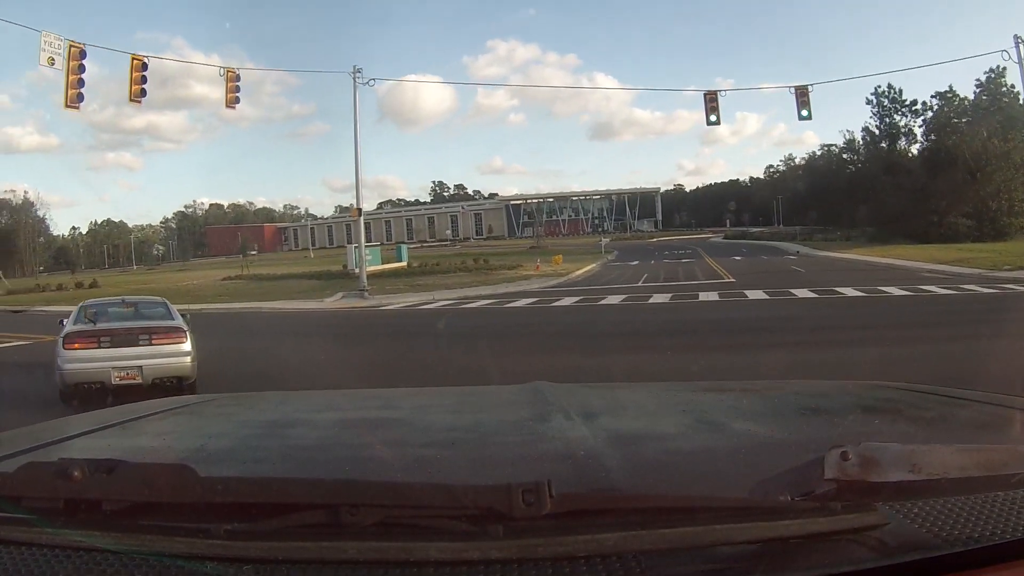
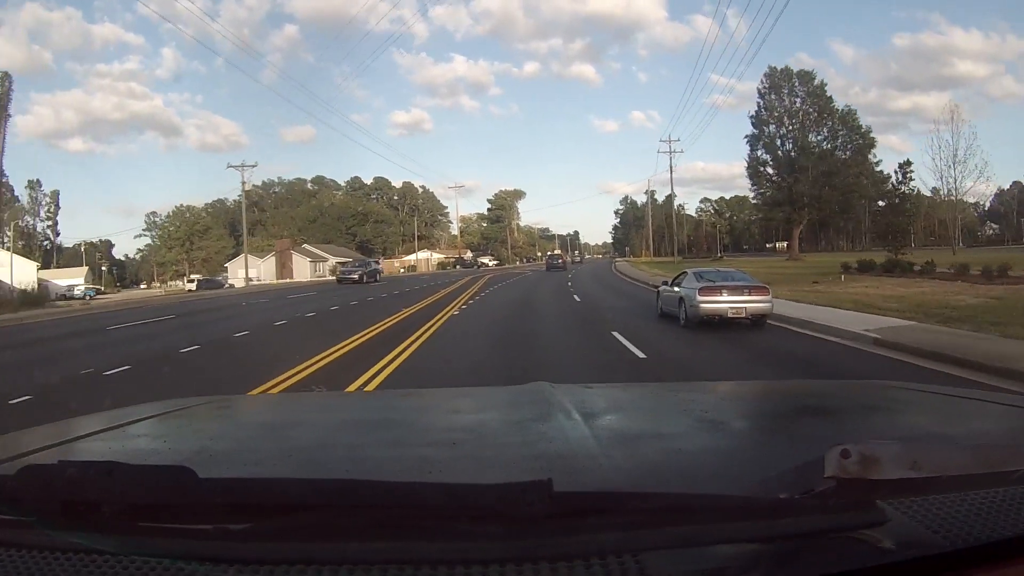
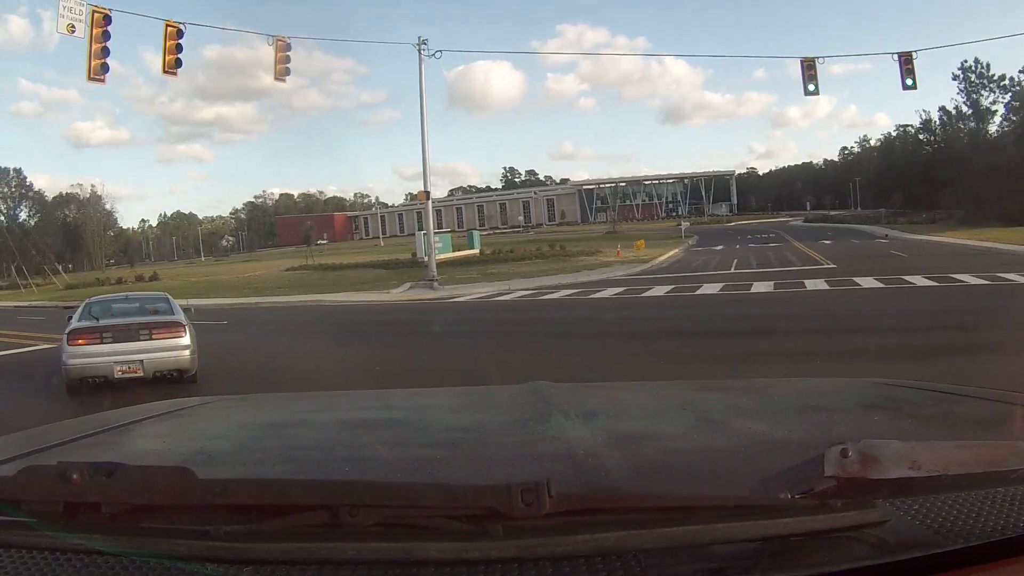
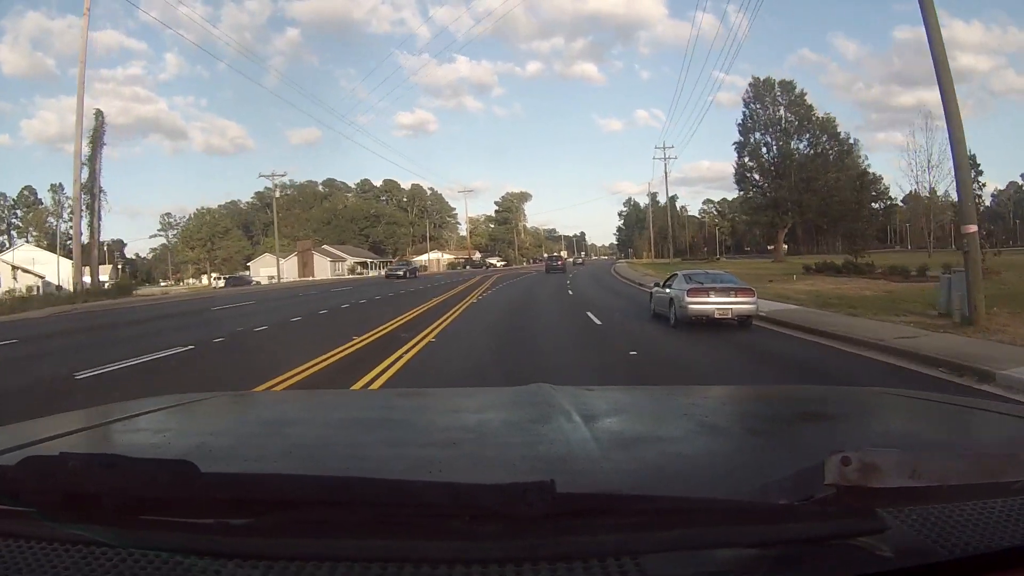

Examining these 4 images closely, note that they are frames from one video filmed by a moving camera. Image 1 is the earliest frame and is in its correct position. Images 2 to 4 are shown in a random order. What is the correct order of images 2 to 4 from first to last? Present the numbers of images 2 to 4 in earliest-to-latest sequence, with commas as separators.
3, 4, 2
